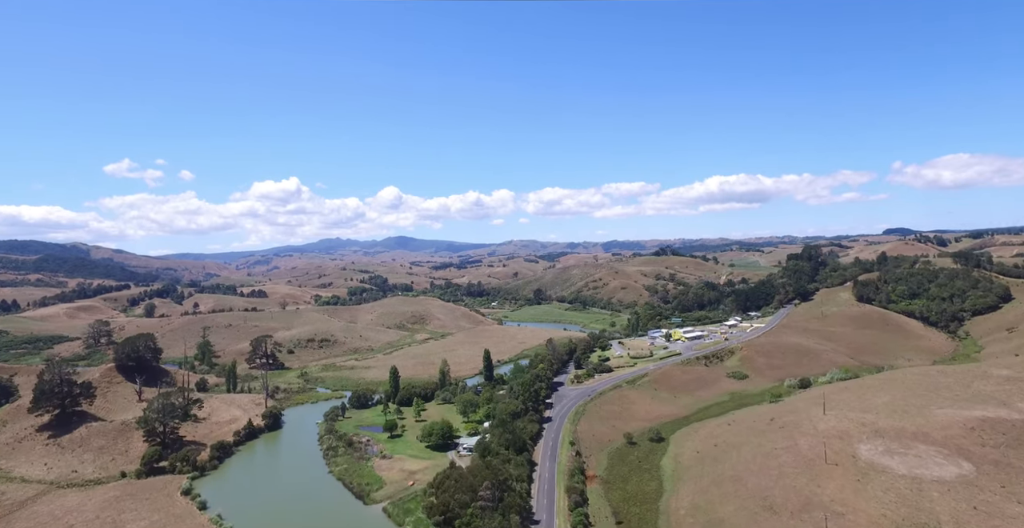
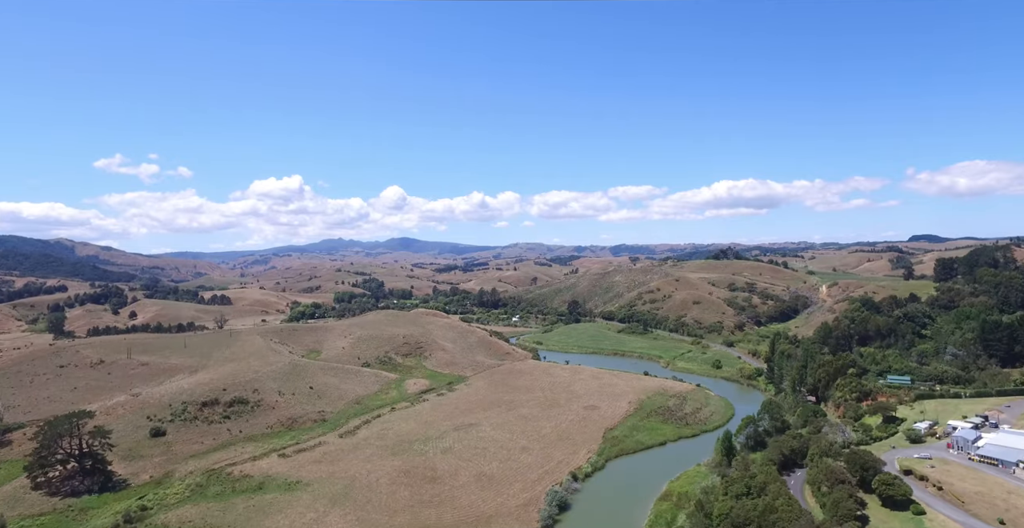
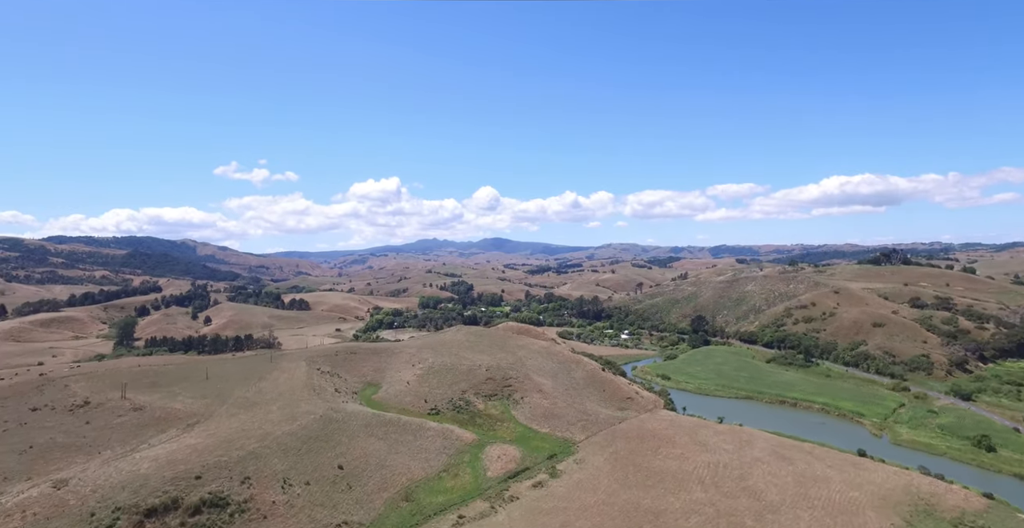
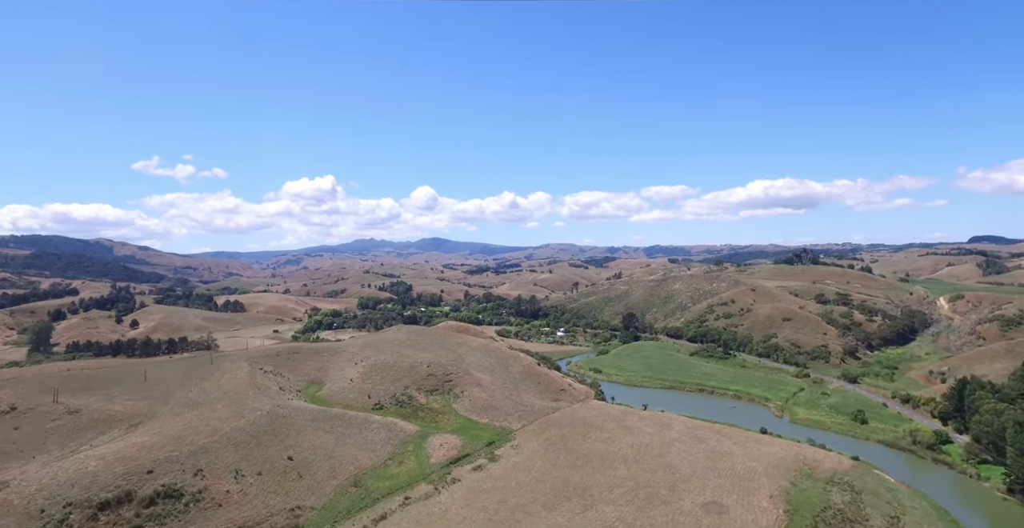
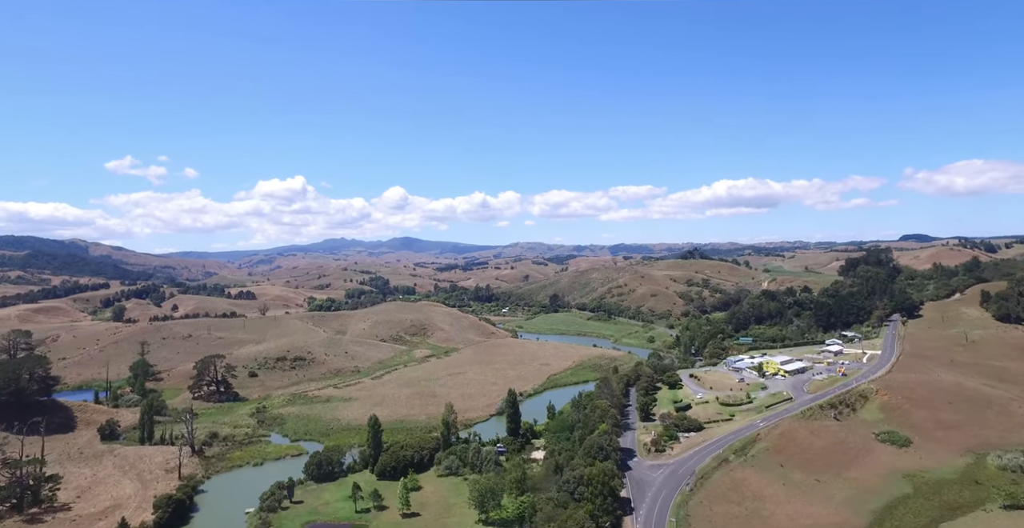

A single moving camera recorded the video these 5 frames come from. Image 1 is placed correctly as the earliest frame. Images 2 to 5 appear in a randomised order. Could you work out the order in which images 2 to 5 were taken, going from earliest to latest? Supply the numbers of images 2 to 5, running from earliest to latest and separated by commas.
5, 2, 4, 3
